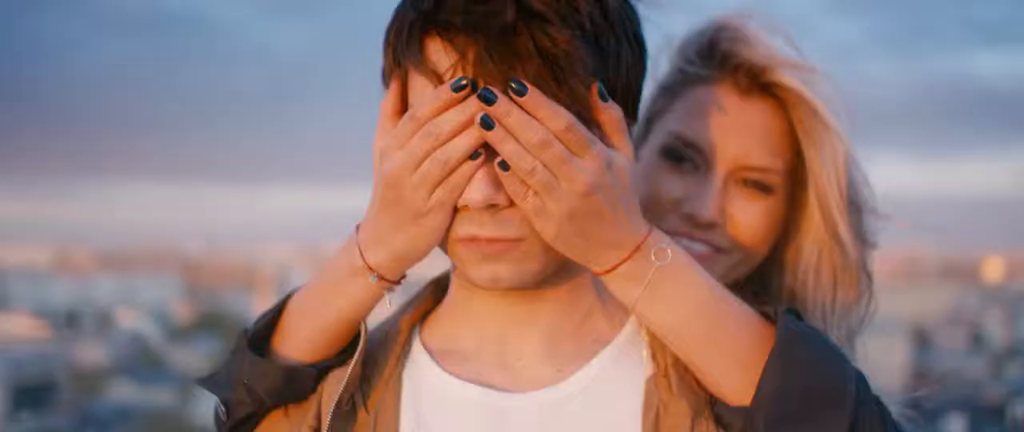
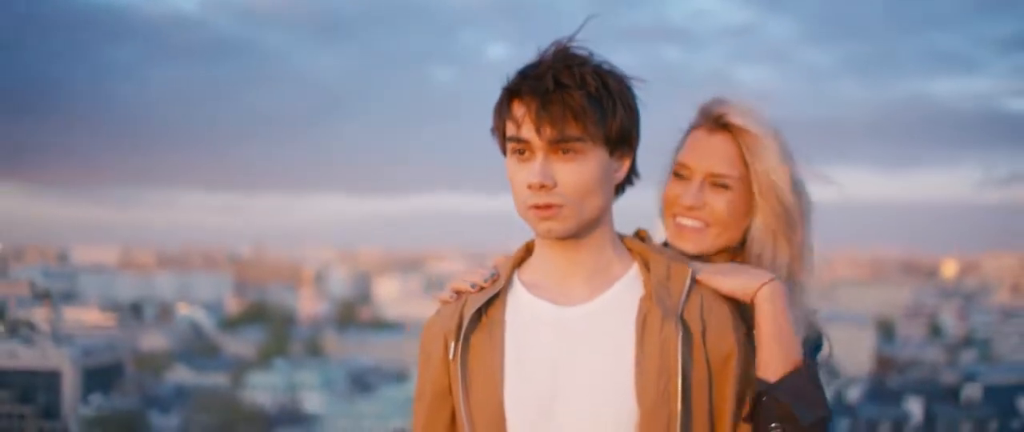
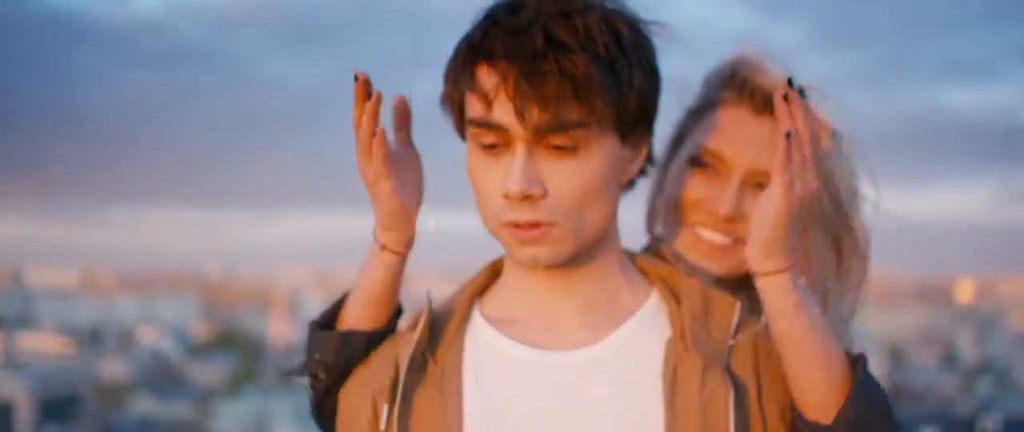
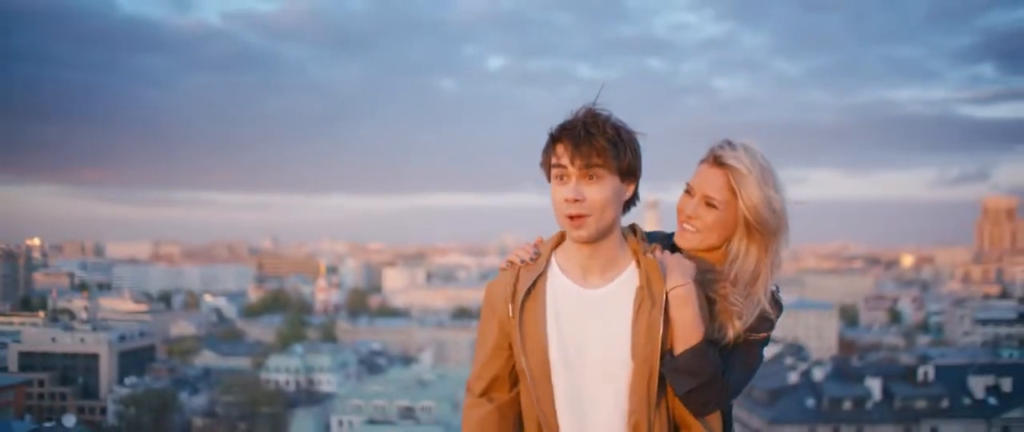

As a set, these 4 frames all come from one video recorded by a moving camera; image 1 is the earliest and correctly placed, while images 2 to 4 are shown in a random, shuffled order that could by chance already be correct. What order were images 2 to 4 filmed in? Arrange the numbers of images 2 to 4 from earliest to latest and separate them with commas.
3, 2, 4
